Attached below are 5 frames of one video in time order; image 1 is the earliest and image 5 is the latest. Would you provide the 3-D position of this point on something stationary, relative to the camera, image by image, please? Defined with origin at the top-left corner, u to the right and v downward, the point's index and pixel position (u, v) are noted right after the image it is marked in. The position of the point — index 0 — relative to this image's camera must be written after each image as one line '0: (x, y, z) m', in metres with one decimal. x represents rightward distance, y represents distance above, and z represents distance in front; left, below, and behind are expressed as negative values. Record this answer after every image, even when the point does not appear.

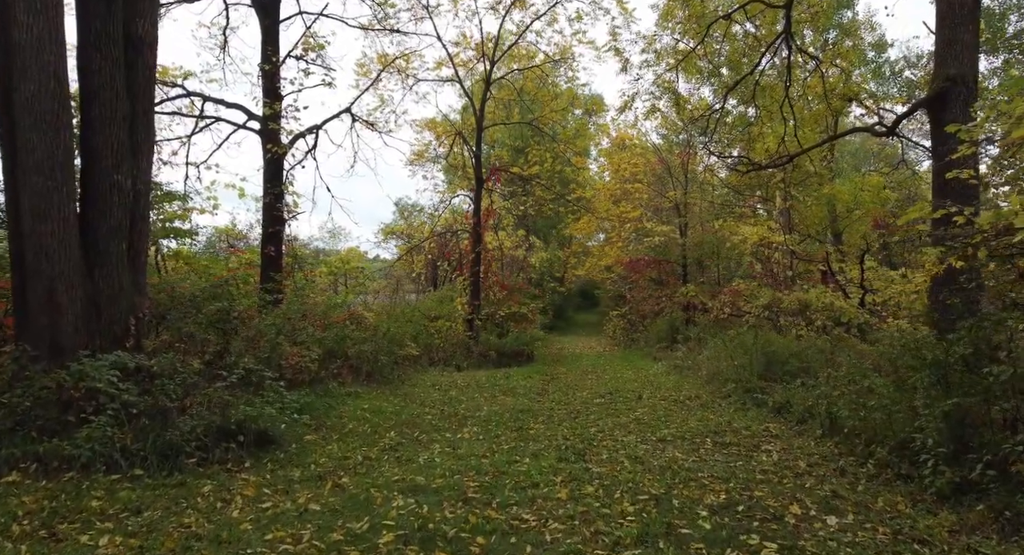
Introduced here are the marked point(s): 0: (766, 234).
0: (+6.8, +1.2, +16.0) m
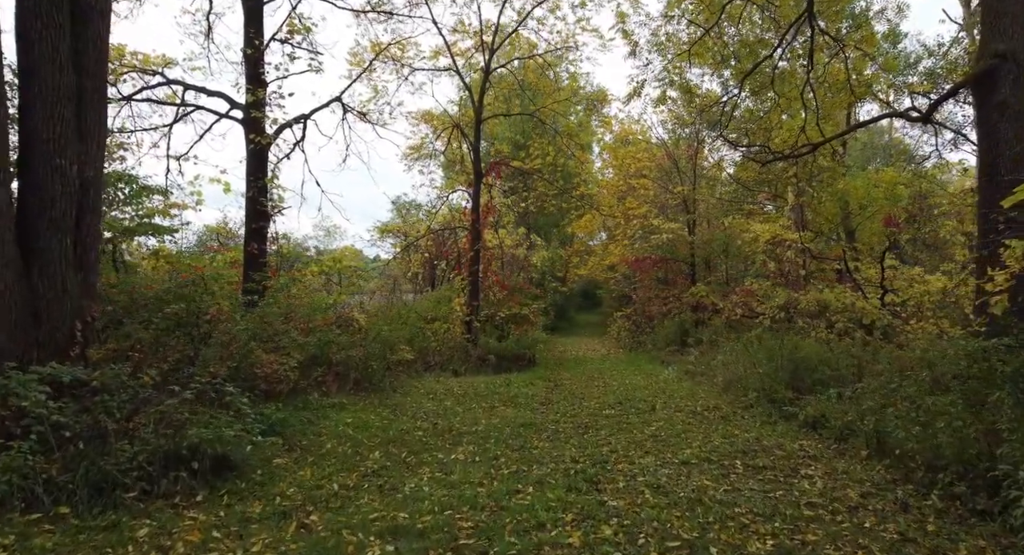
0: (+6.9, +1.2, +15.2) m
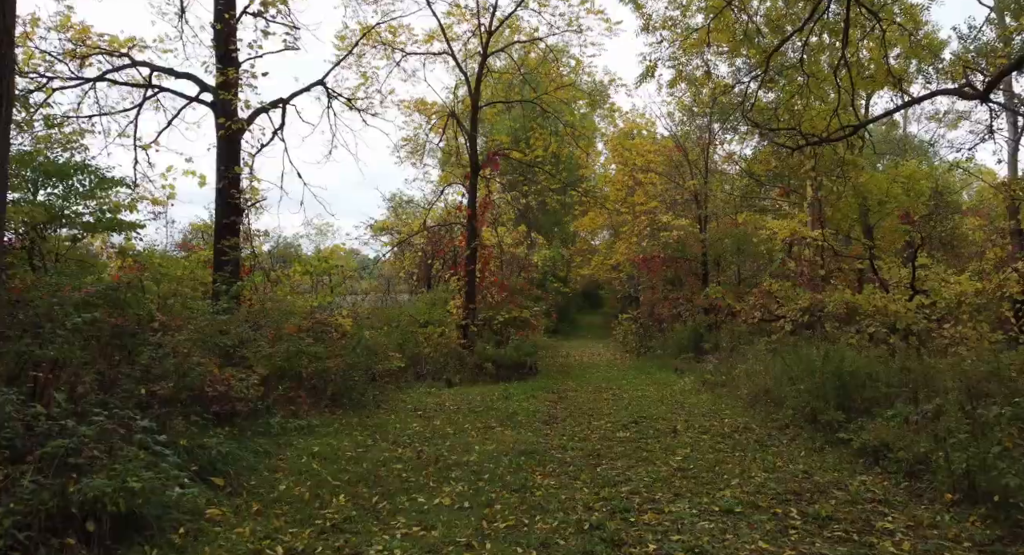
0: (+6.8, +1.2, +14.1) m
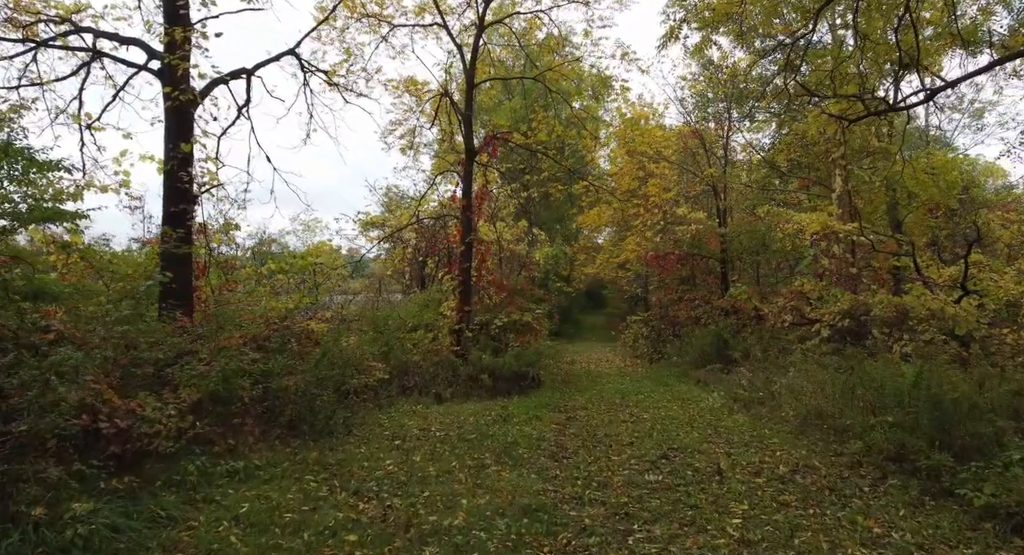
0: (+6.8, +1.2, +12.6) m
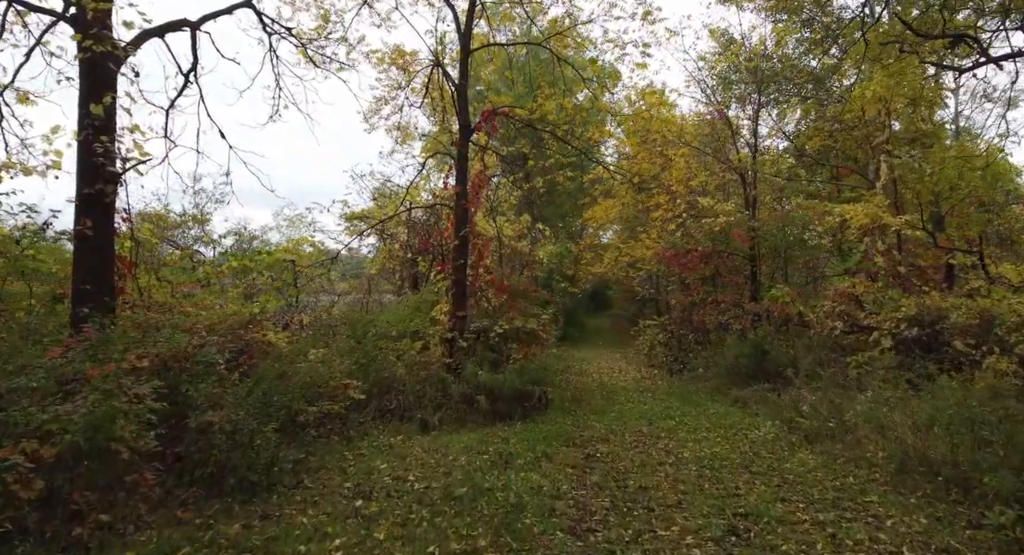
0: (+6.9, +1.2, +10.9) m
